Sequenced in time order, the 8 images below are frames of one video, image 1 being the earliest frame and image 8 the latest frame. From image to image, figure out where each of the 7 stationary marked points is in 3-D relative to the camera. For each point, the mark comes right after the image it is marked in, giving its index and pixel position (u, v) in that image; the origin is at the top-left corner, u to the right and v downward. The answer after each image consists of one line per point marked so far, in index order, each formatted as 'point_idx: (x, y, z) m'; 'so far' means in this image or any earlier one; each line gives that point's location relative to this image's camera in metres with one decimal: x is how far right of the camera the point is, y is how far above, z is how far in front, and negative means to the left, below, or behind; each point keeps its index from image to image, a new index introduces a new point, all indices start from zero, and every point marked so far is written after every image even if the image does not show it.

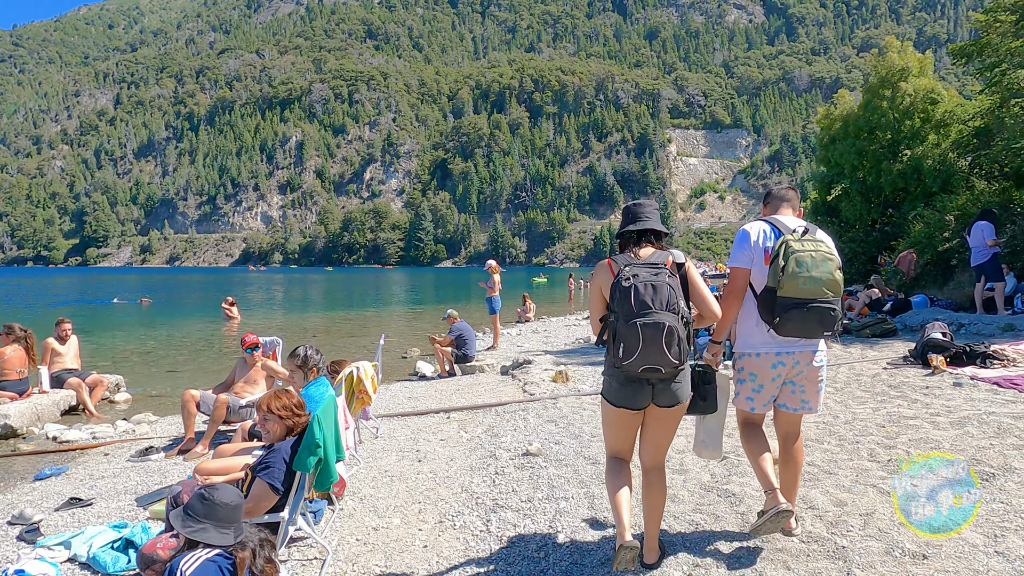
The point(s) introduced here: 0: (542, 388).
0: (+0.4, -1.3, +8.4) m
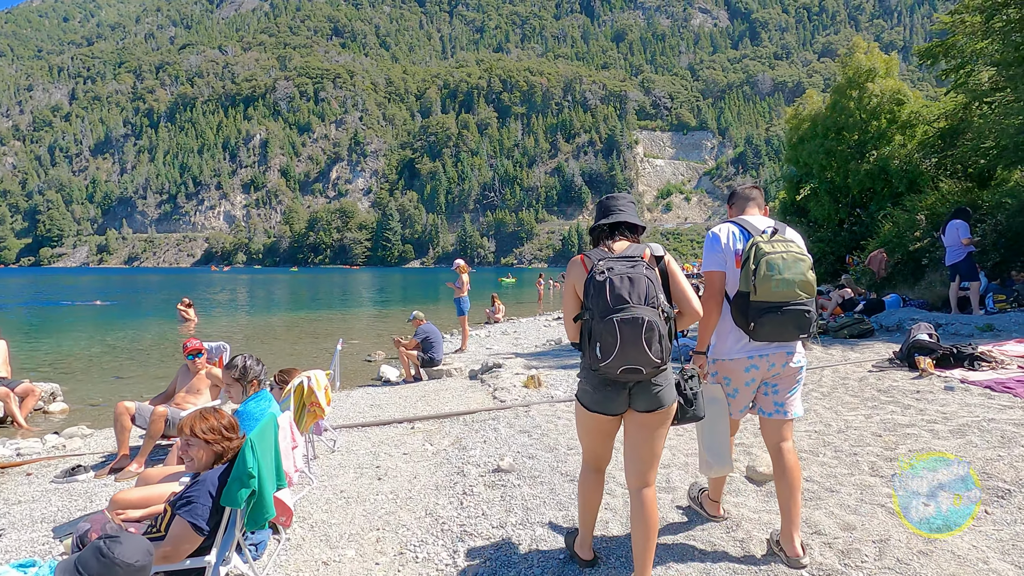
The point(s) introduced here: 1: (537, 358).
0: (0.0, -1.3, +7.9) m
1: (+0.5, -1.3, +11.6) m
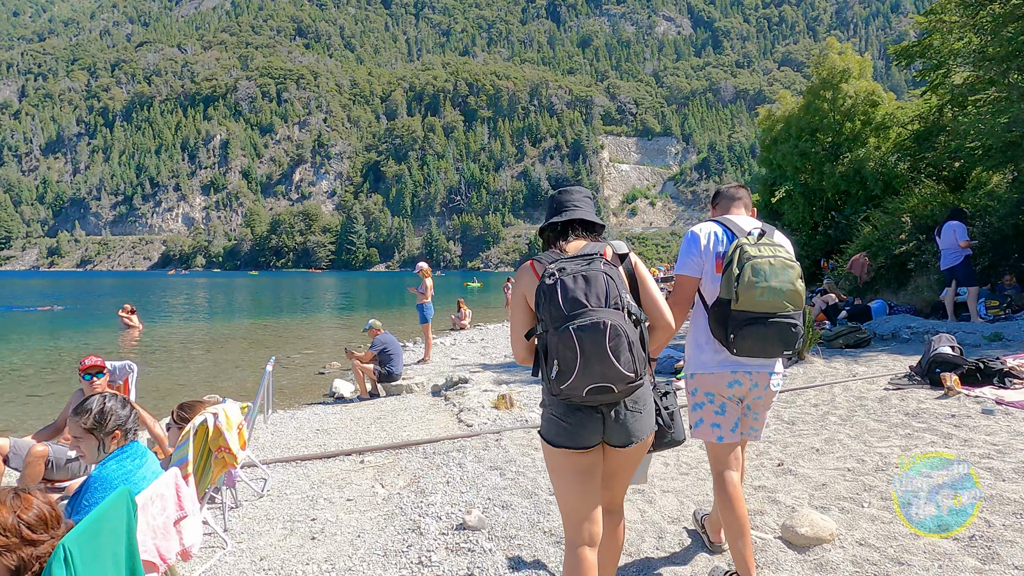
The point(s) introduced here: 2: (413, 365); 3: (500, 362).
0: (-0.3, -1.4, +6.9) m
1: (0.0, -1.4, +10.6) m
2: (-1.8, -1.5, +12.5) m
3: (-0.2, -1.4, +12.3) m
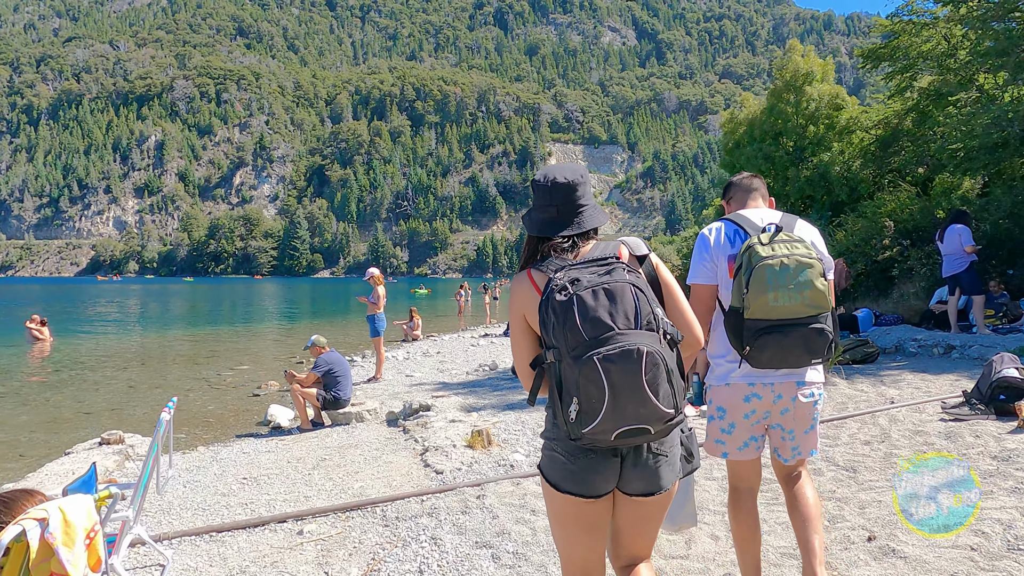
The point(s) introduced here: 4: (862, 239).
0: (-0.5, -1.4, +5.5) m
1: (-0.5, -1.5, +9.3) m
2: (-2.5, -1.7, +11.0) m
3: (-0.8, -1.5, +10.9) m
4: (+7.4, +1.0, +14.1) m
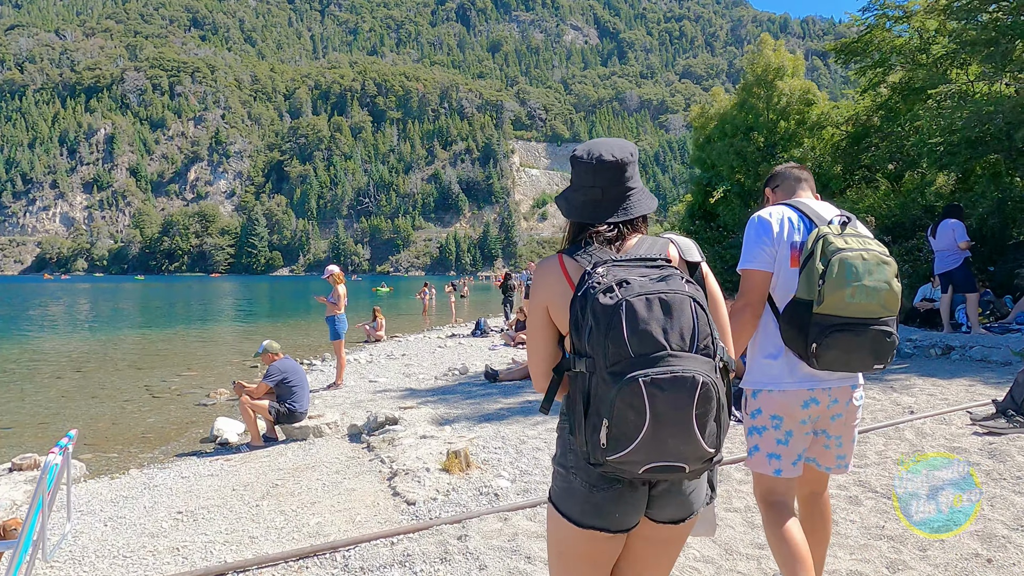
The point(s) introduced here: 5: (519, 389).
0: (-0.6, -1.4, +4.7) m
1: (-0.8, -1.5, +8.5) m
2: (-2.9, -1.6, +10.1) m
3: (-1.2, -1.5, +10.1) m
4: (+6.8, +1.1, +13.7) m
5: (+0.1, -1.4, +9.2) m
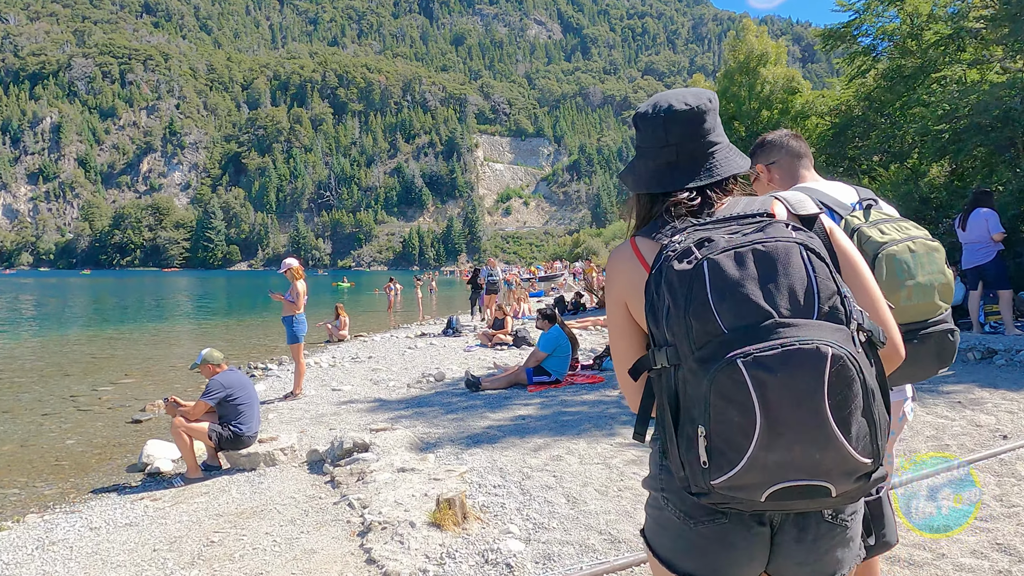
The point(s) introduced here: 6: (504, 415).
0: (-0.5, -1.4, +3.5) m
1: (-0.9, -1.4, +7.3) m
2: (-3.1, -1.6, +8.7) m
3: (-1.4, -1.5, +8.9) m
4: (+6.4, +1.2, +12.9) m
5: (-0.1, -1.4, +8.0) m
6: (-0.1, -1.4, +7.2) m
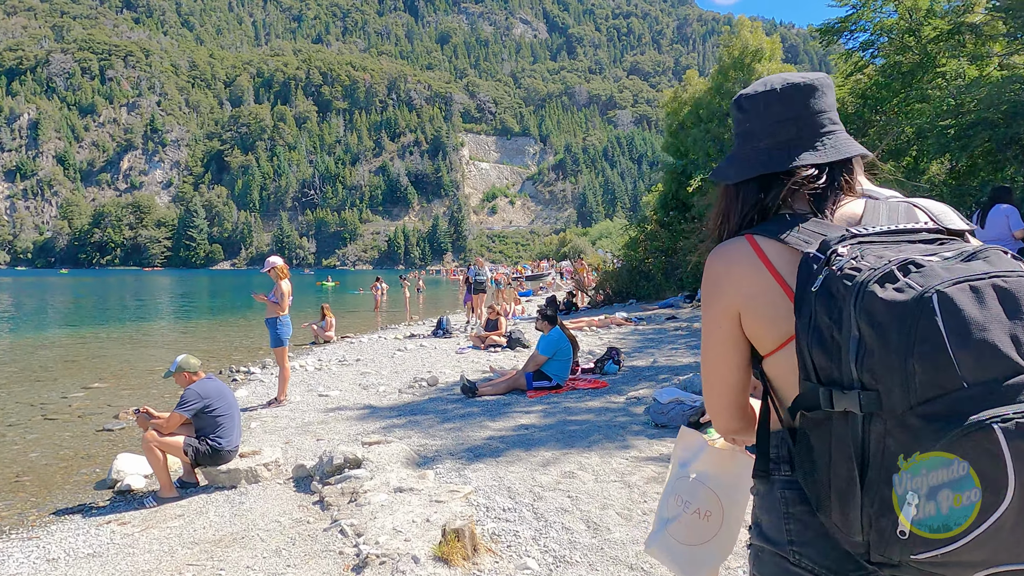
0: (-0.4, -1.4, +3.1) m
1: (-0.9, -1.4, +6.8) m
2: (-3.1, -1.6, +8.2) m
3: (-1.4, -1.5, +8.4) m
4: (+6.3, +1.2, +12.6) m
5: (-0.1, -1.4, +7.5) m
6: (-0.1, -1.4, +6.8) m
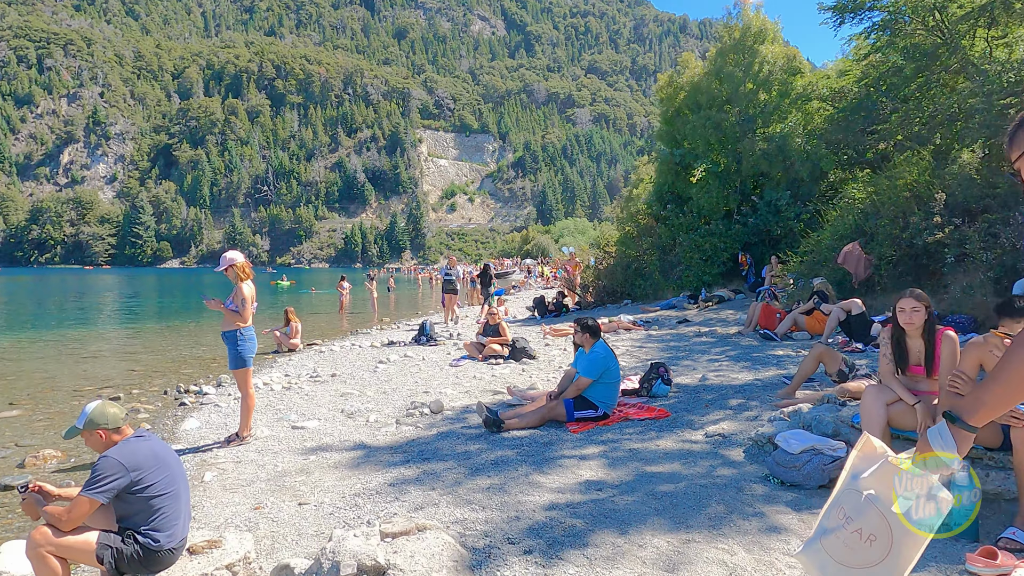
0: (+0.2, -1.5, +1.2) m
1: (-0.5, -1.5, +4.9) m
2: (-2.7, -1.6, +6.2) m
3: (-1.1, -1.5, +6.5) m
4: (+6.3, +1.2, +11.1) m
5: (+0.3, -1.4, +5.7) m
6: (+0.4, -1.4, +4.9) m
